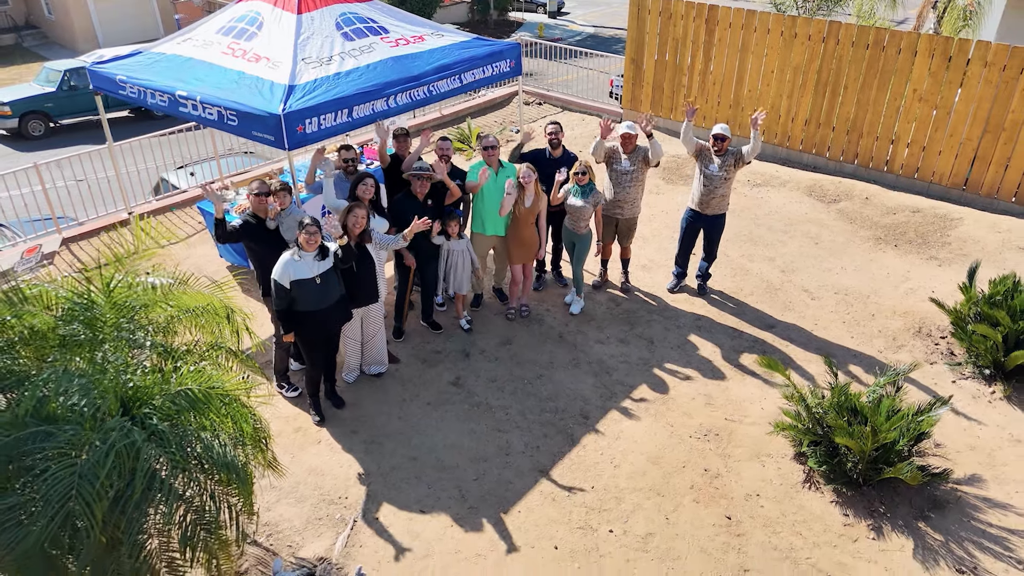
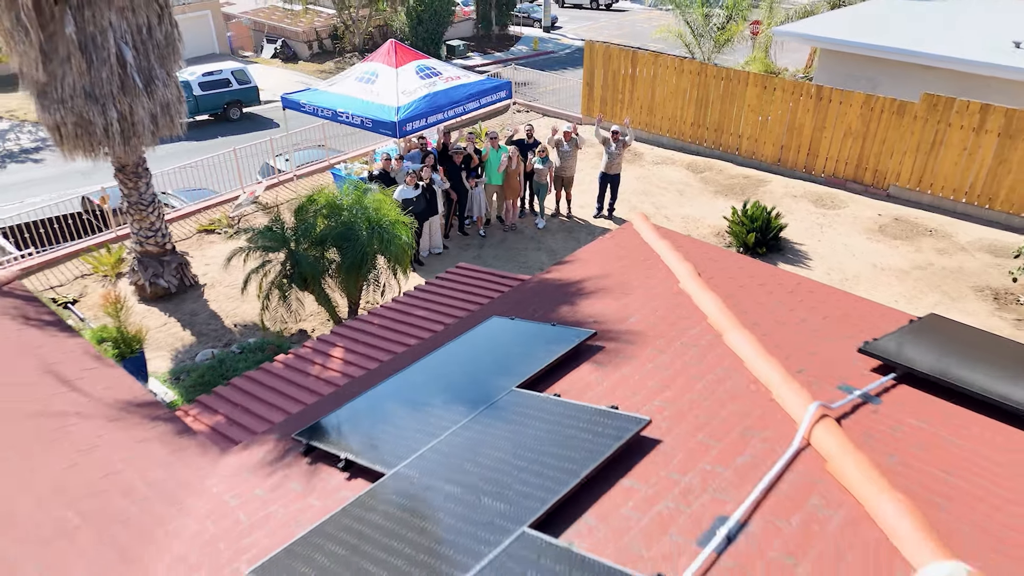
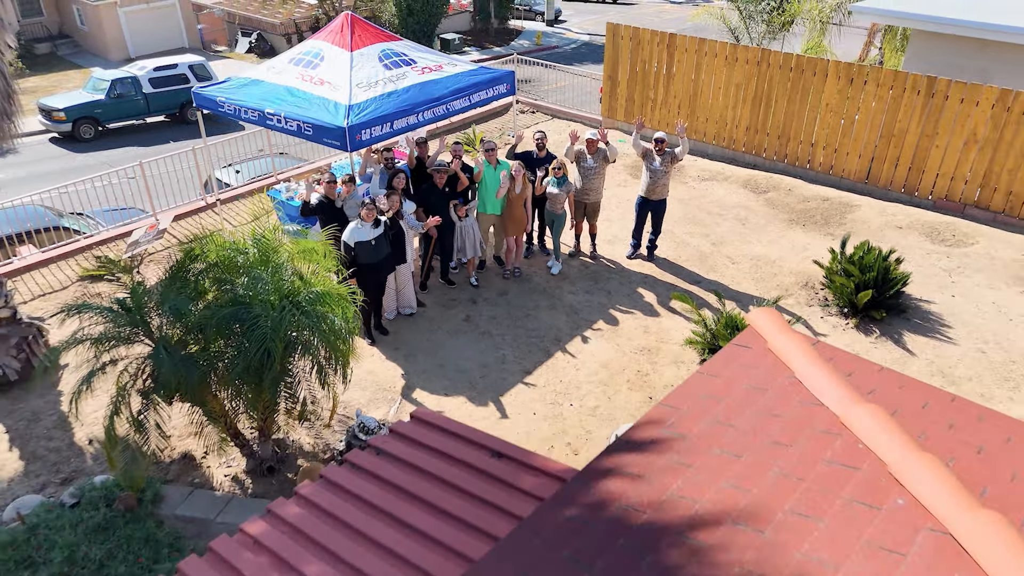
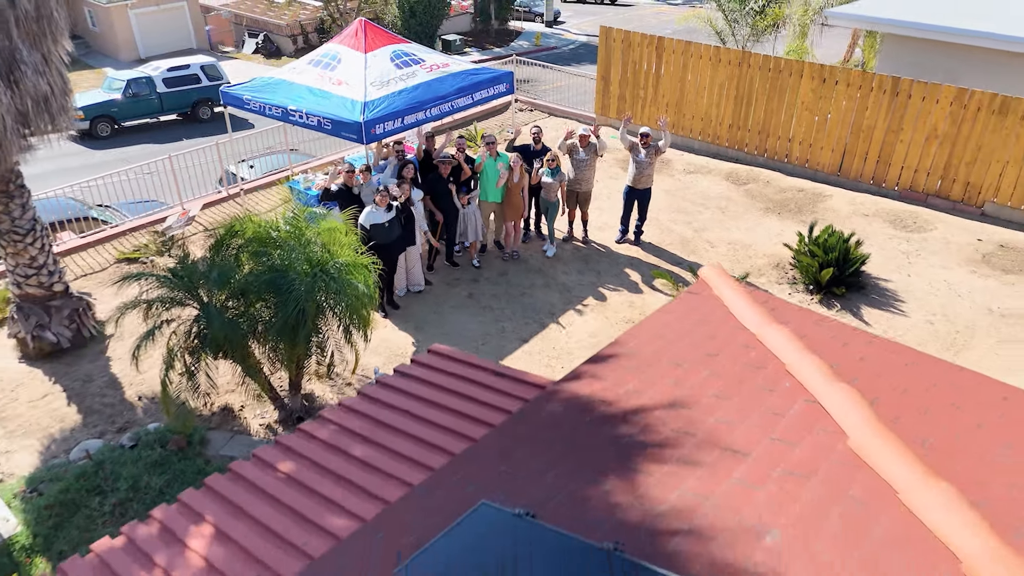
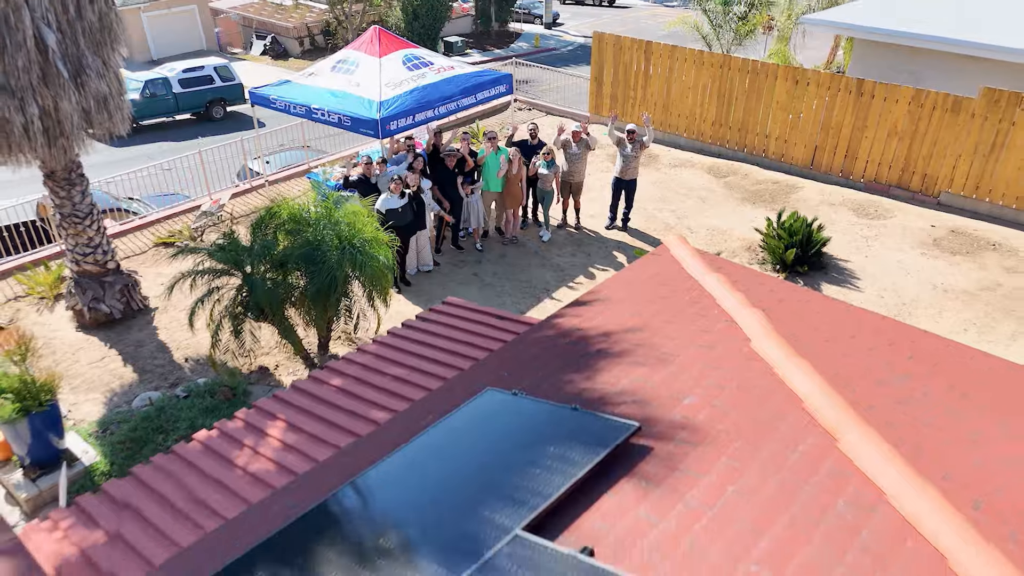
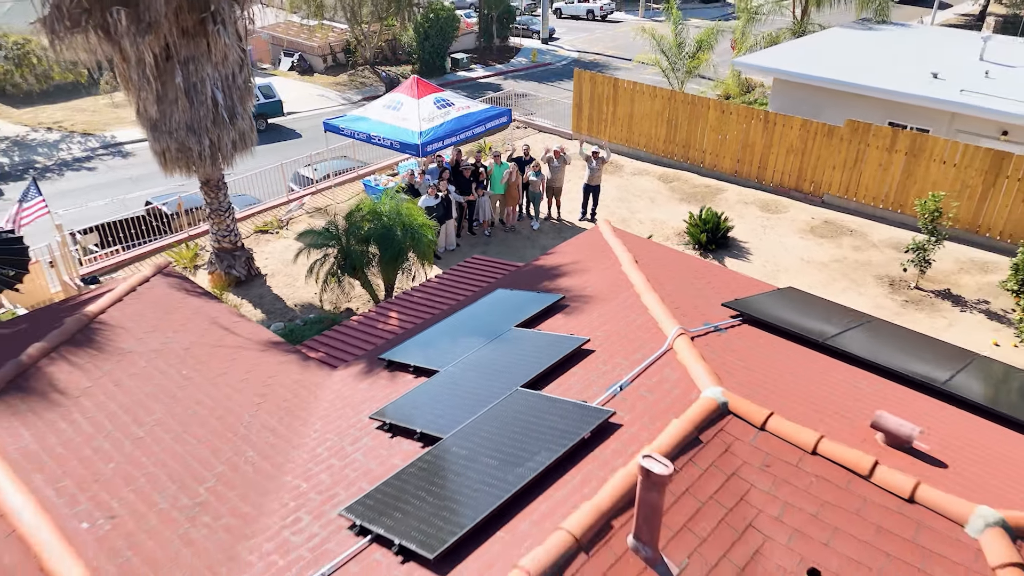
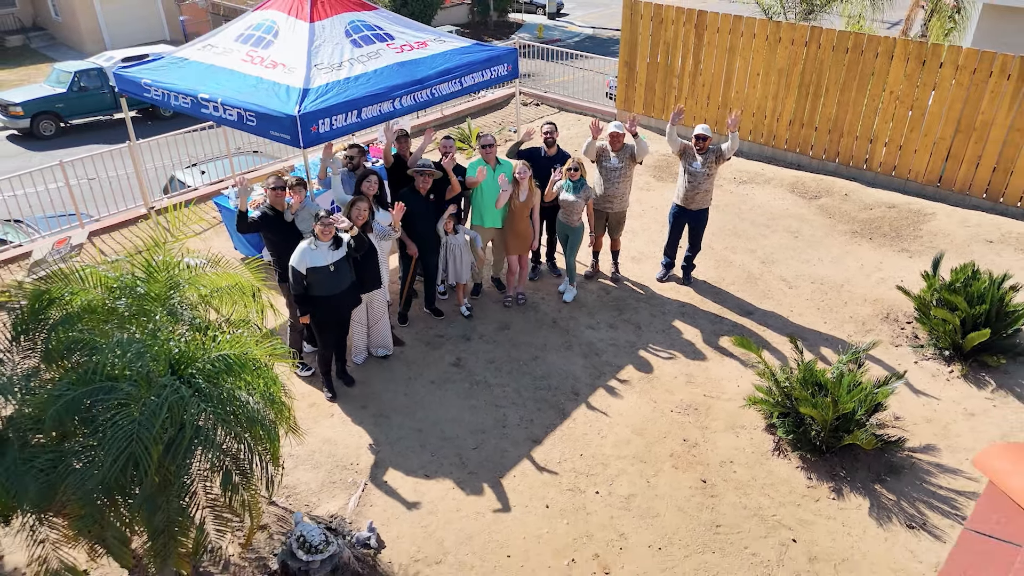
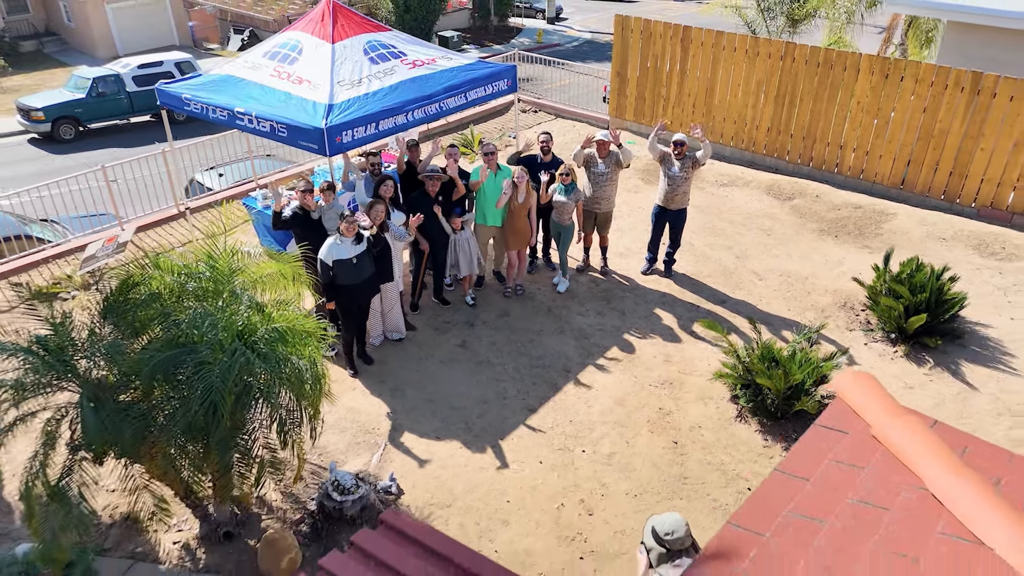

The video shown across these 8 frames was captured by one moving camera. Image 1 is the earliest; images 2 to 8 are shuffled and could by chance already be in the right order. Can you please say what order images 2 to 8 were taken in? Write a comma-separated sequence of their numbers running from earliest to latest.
7, 8, 3, 4, 5, 2, 6
